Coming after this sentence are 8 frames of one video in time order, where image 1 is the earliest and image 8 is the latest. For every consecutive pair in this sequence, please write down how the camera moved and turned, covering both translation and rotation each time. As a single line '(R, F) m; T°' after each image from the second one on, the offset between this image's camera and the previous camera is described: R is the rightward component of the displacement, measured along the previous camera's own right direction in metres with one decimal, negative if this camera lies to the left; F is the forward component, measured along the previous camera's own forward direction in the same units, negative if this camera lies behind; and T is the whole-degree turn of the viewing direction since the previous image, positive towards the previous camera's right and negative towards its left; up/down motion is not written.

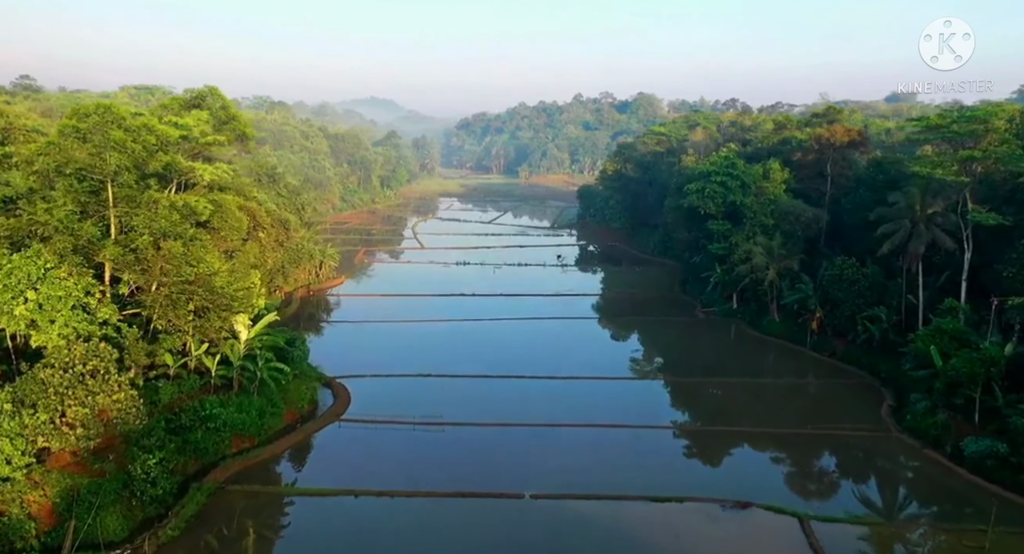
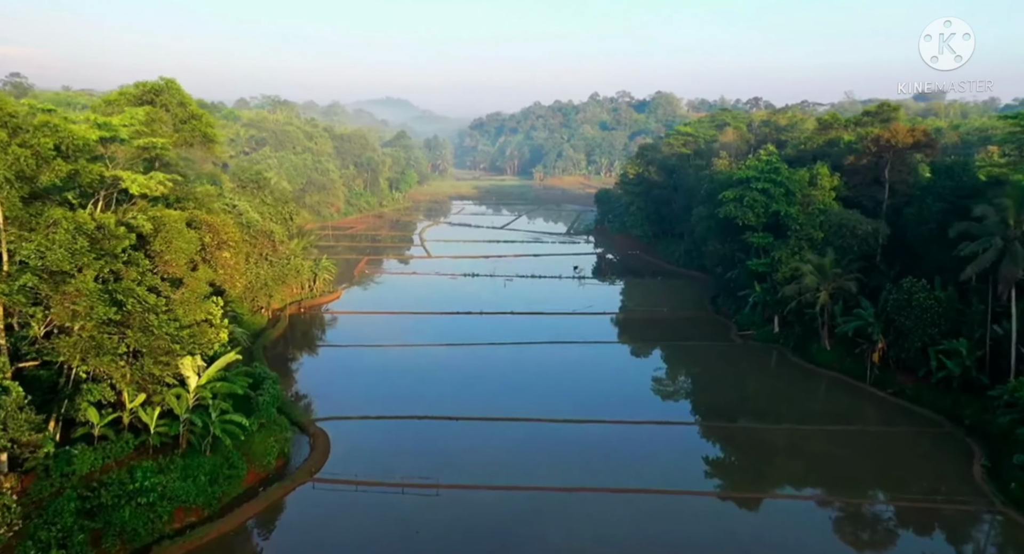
(+0.1, +3.8) m; -1°
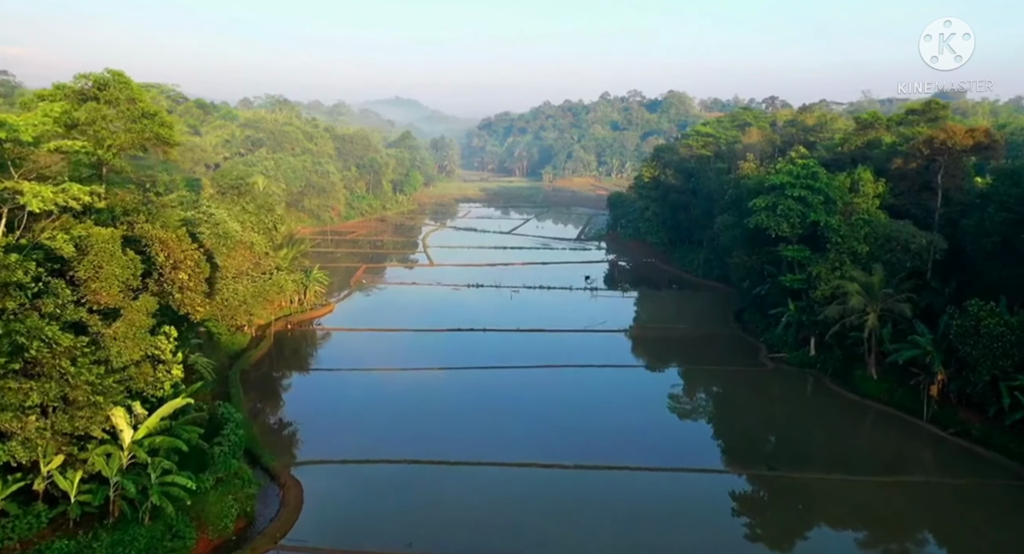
(+0.1, +3.0) m; -1°
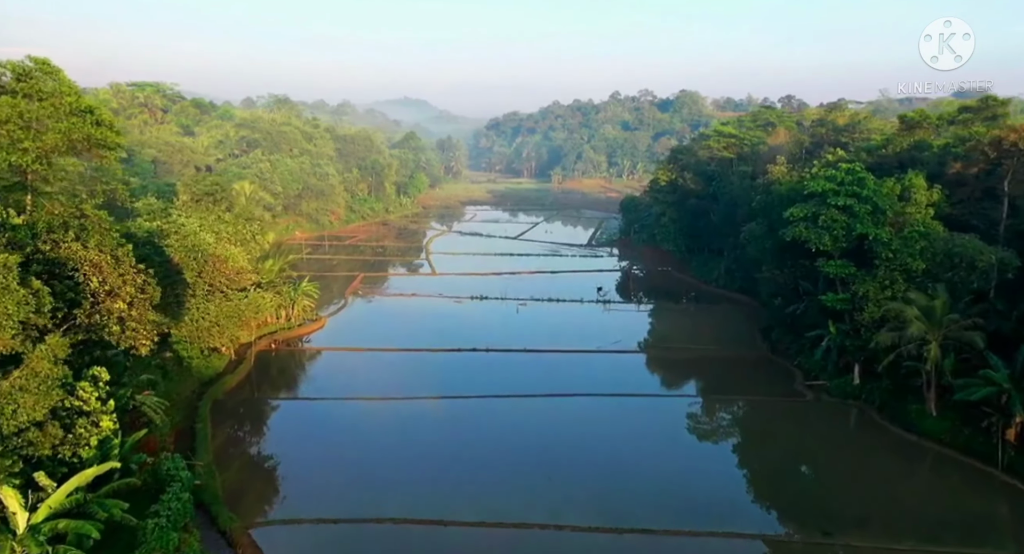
(+0.1, +3.0) m; -1°
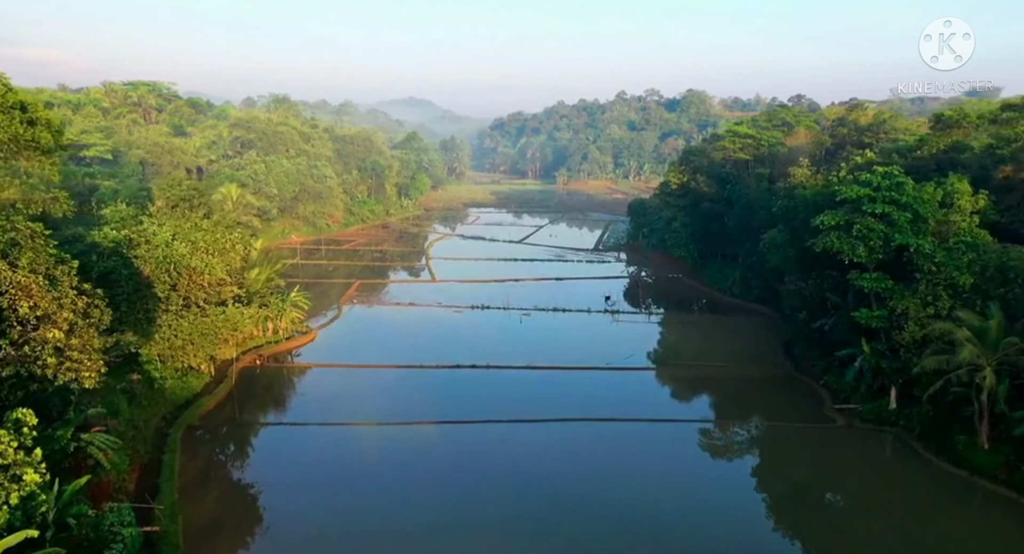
(+0.1, +2.1) m; 0°
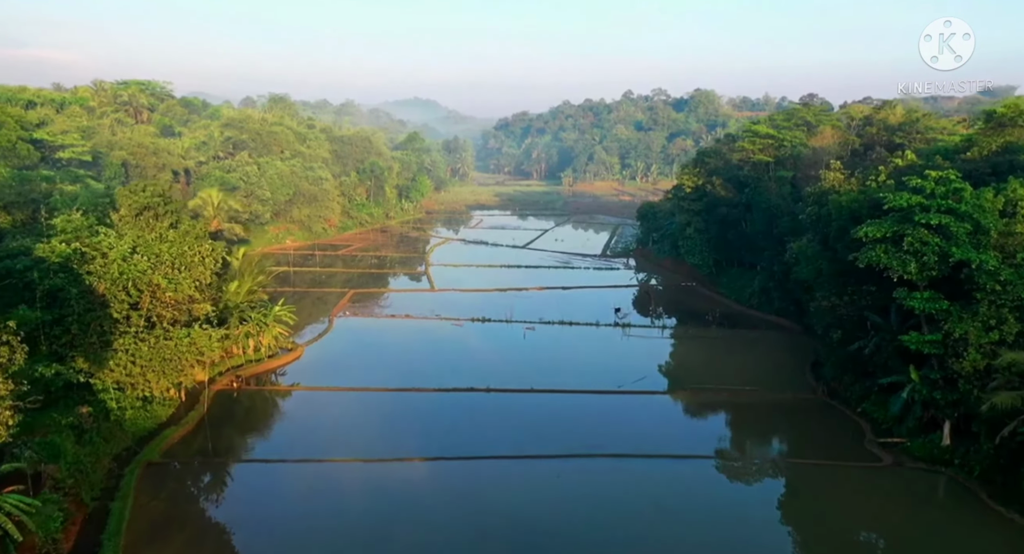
(+0.1, +2.5) m; 0°
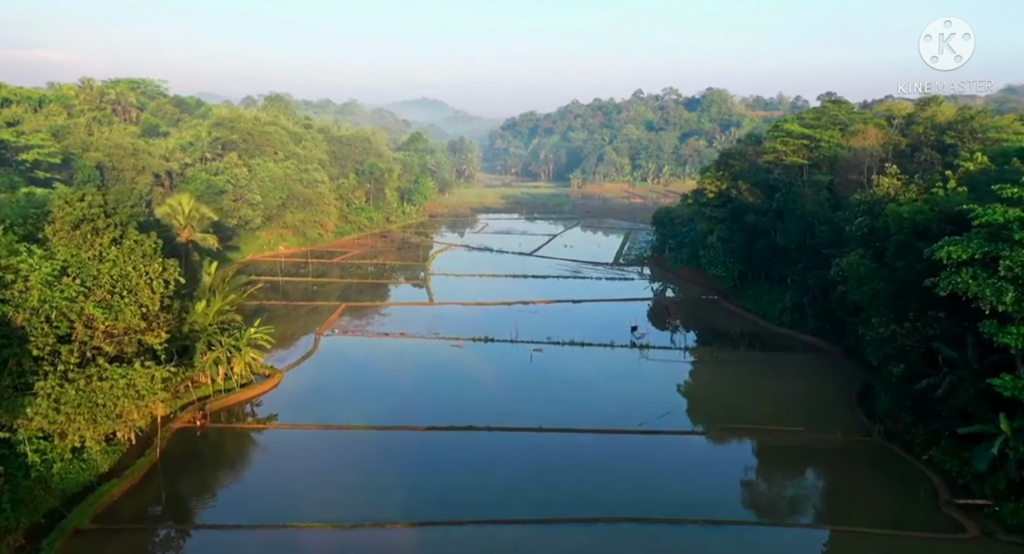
(+0.1, +3.4) m; -1°
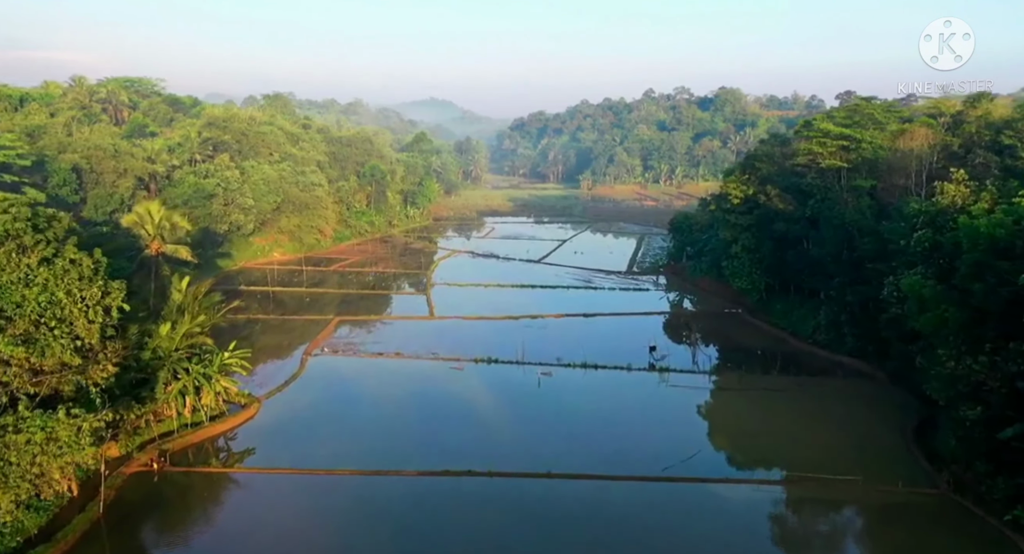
(+0.1, +2.9) m; -1°
